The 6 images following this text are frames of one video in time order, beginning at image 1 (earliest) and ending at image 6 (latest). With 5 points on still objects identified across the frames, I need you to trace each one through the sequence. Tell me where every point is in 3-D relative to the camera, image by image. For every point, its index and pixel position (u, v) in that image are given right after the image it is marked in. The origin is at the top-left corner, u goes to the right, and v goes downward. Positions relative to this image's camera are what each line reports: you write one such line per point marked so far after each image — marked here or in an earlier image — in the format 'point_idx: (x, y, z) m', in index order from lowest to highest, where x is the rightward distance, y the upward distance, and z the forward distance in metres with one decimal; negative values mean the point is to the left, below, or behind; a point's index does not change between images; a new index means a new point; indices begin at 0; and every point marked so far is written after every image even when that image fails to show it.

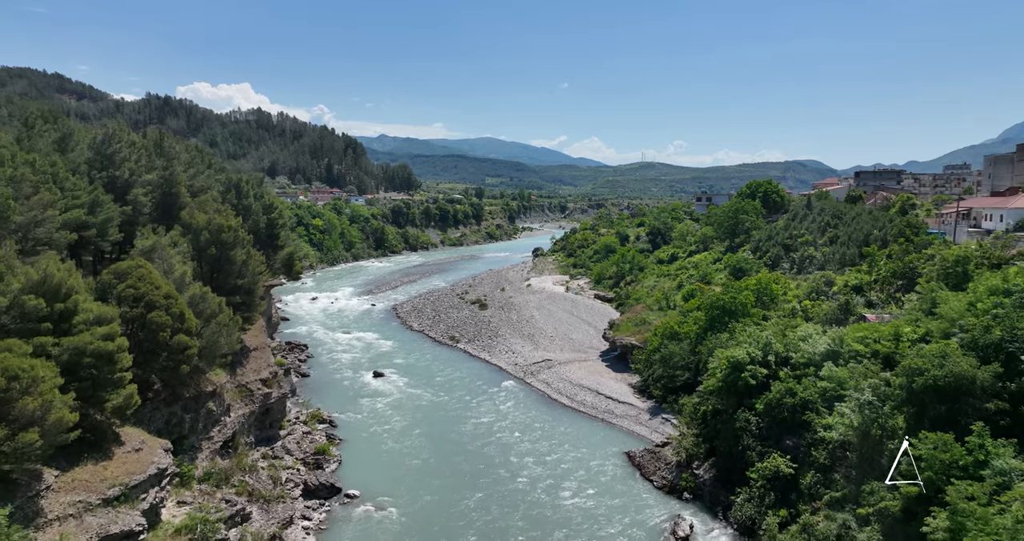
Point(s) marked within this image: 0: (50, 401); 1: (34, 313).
0: (-11.8, -3.2, +17.5) m
1: (-13.6, -1.2, +19.7) m
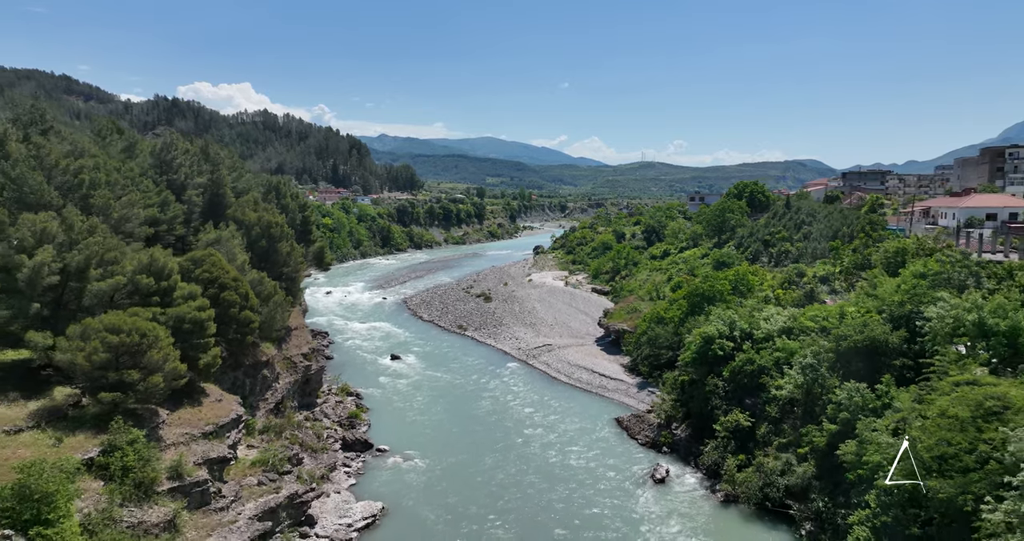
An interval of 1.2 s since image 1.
0: (-11.5, -2.7, +22.8) m
1: (-13.3, -0.6, +24.9) m
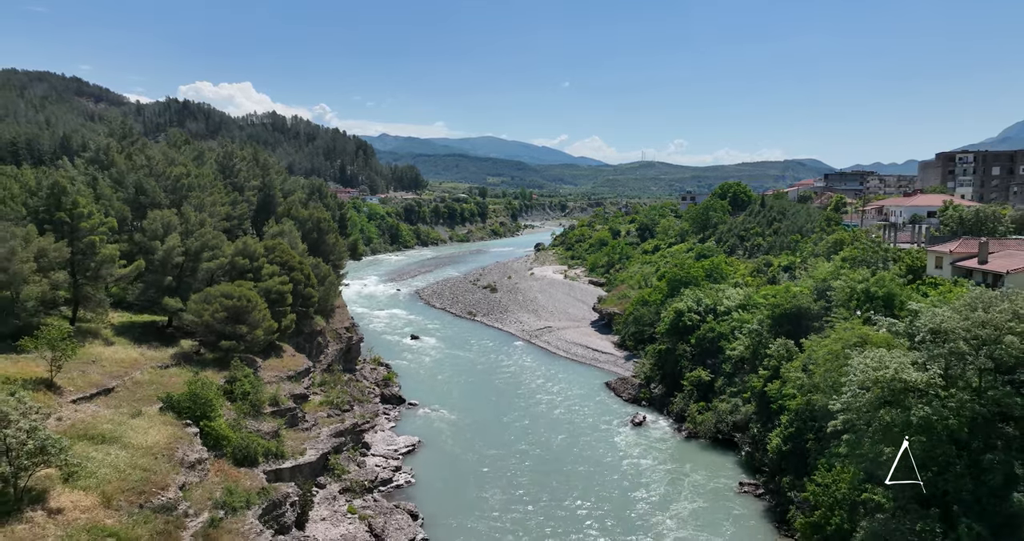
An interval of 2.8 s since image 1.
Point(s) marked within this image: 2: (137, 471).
0: (-11.1, -1.9, +30.5) m
1: (-12.9, +0.1, +32.6) m
2: (-10.5, -5.6, +19.1) m
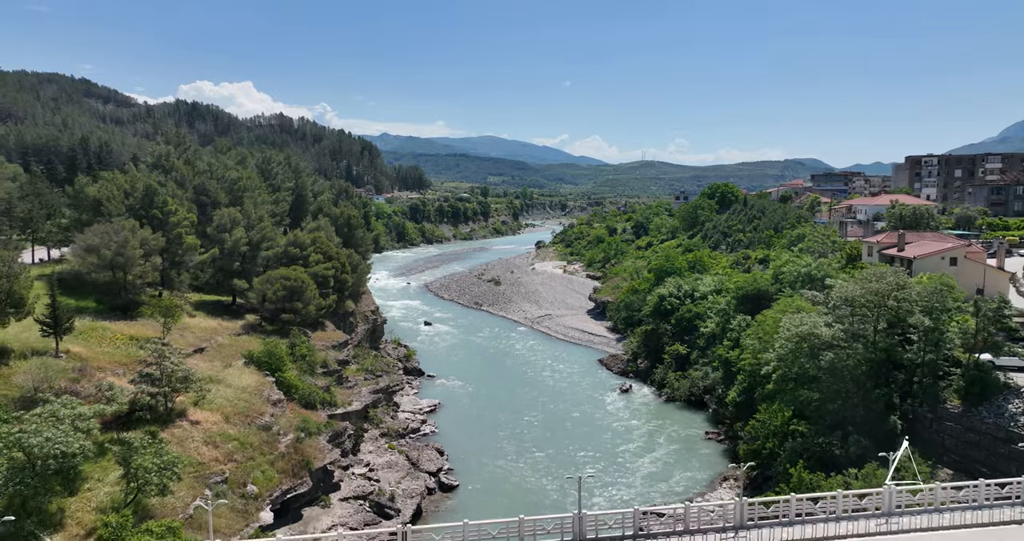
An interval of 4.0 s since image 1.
0: (-10.8, -1.2, +37.0) m
1: (-12.6, +0.8, +39.1) m
2: (-10.2, -4.9, +25.6) m
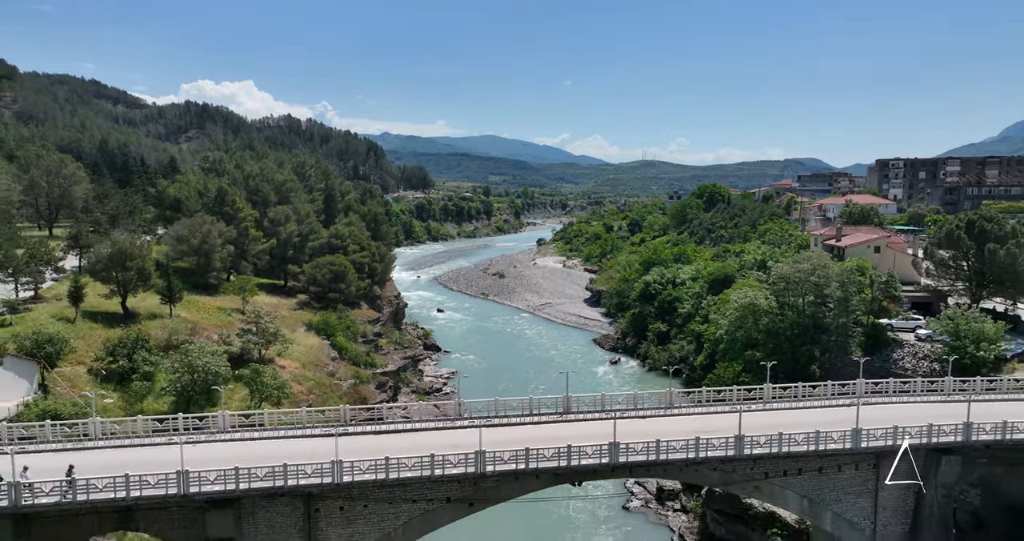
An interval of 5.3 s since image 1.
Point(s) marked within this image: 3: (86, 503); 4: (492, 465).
0: (-10.4, -0.4, +44.5) m
1: (-12.2, +1.7, +46.7) m
2: (-9.8, -4.1, +33.2) m
3: (-8.8, -4.8, +14.2) m
4: (-0.5, -4.5, +16.0) m
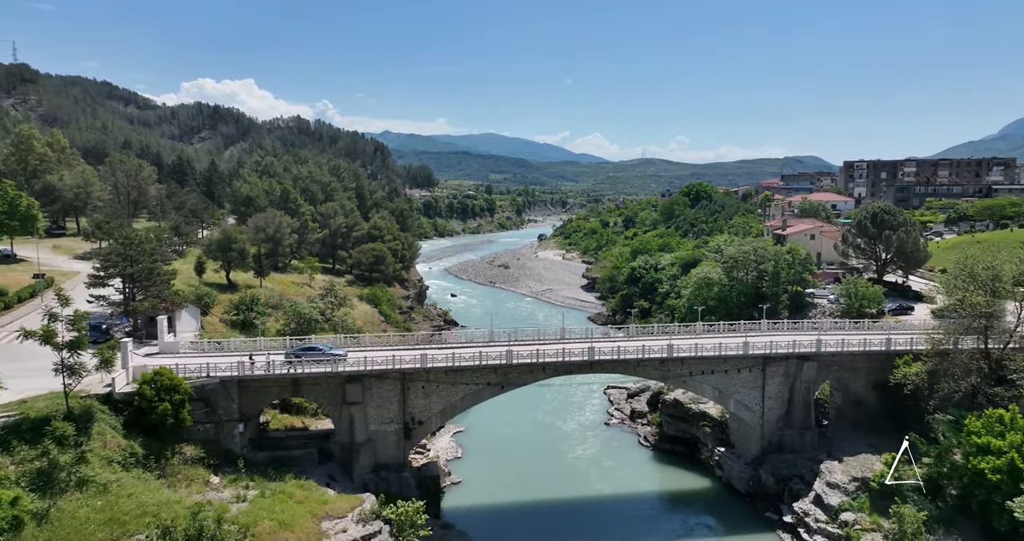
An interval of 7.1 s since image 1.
0: (-9.7, +0.8, +54.5) m
1: (-11.5, +2.9, +56.6) m
2: (-9.2, -2.9, +43.1) m
3: (-8.2, -3.7, +24.1) m
4: (+0.2, -3.4, +25.9) m
